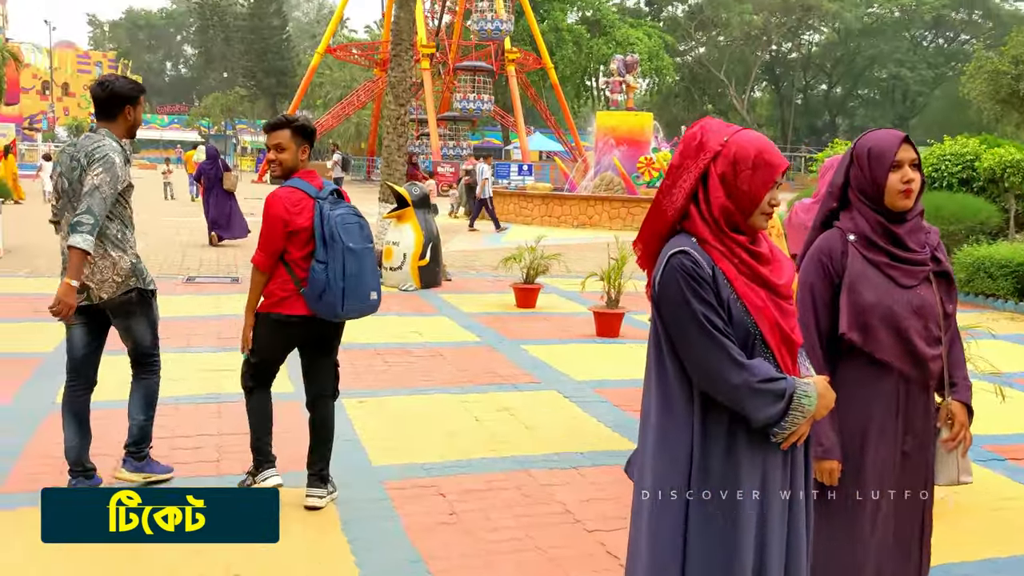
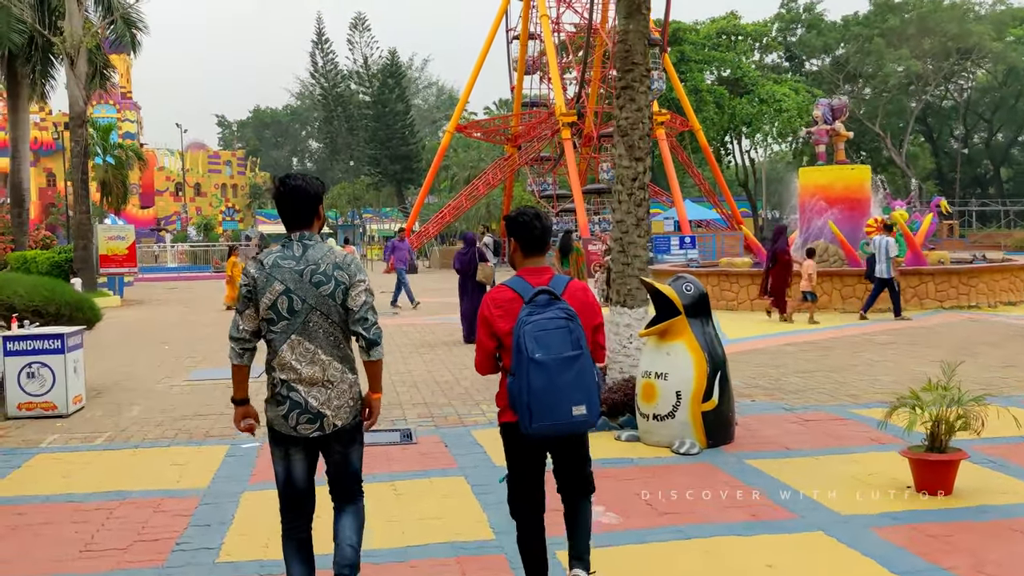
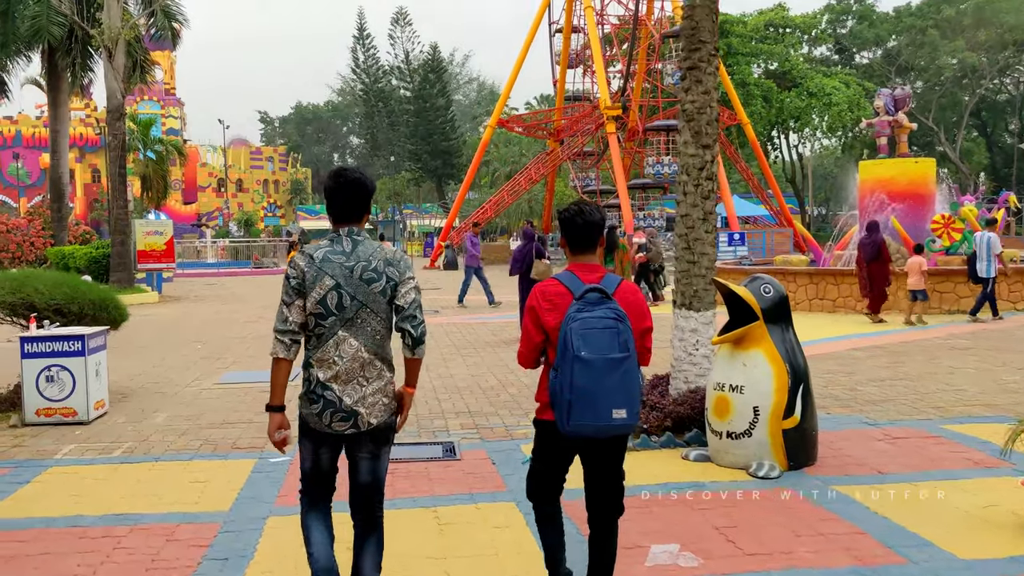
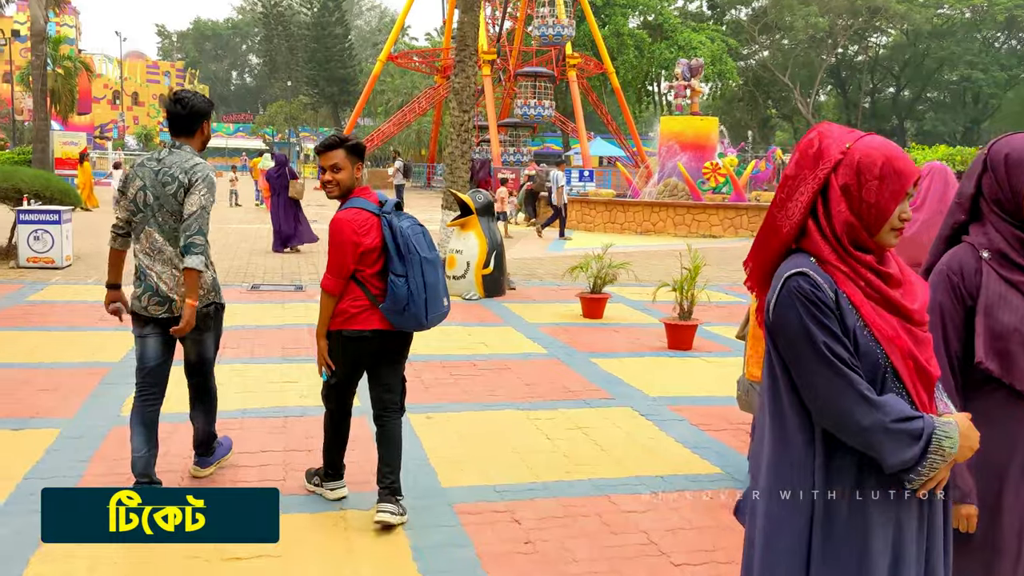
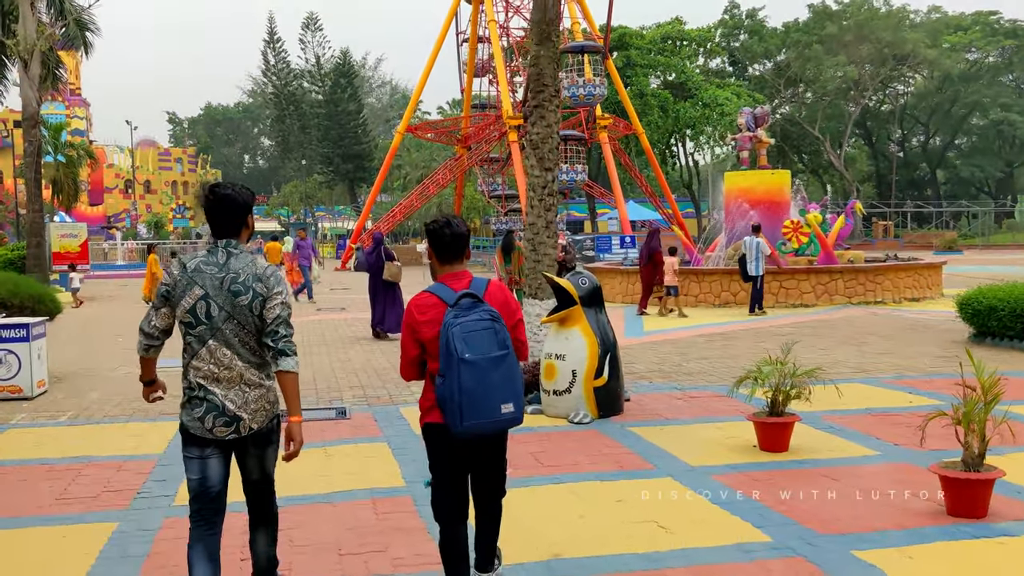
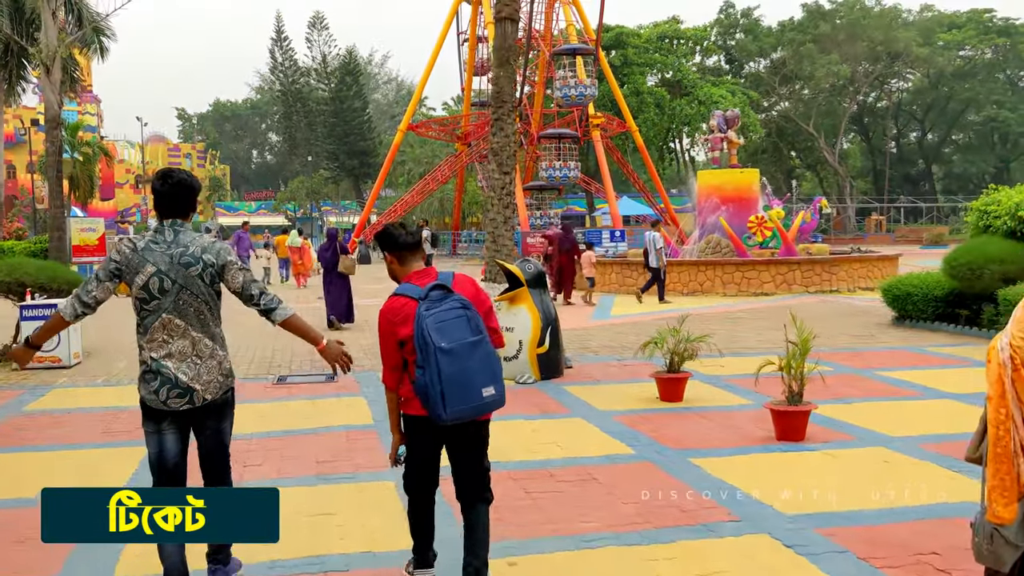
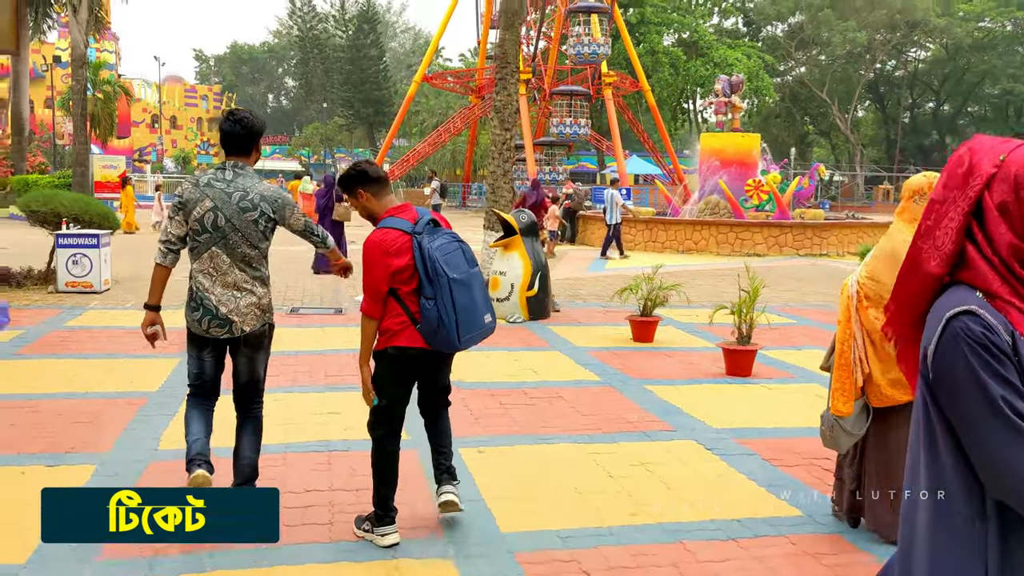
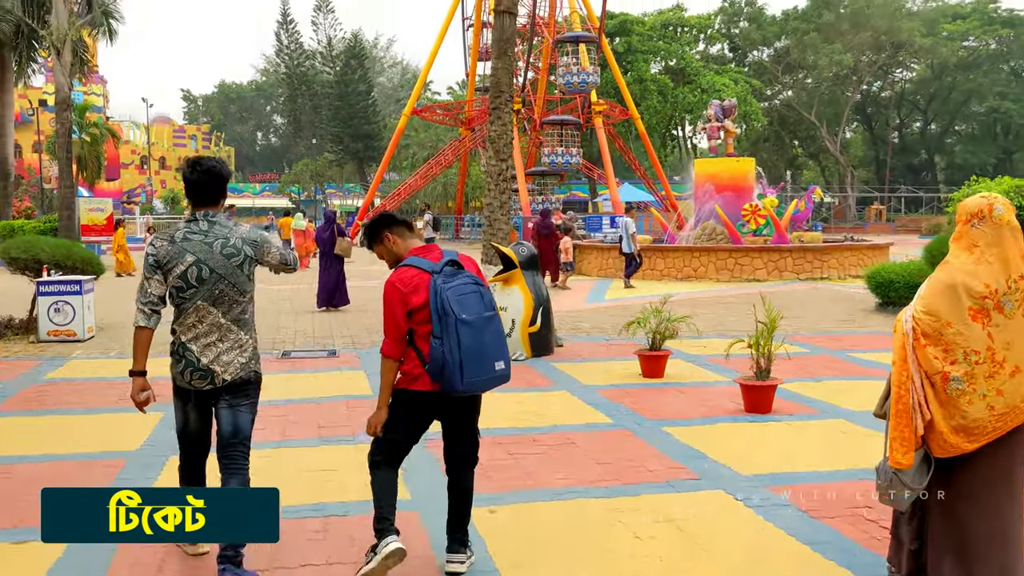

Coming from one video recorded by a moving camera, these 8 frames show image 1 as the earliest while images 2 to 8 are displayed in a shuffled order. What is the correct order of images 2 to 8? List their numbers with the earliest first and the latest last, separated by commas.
4, 7, 8, 6, 5, 2, 3
